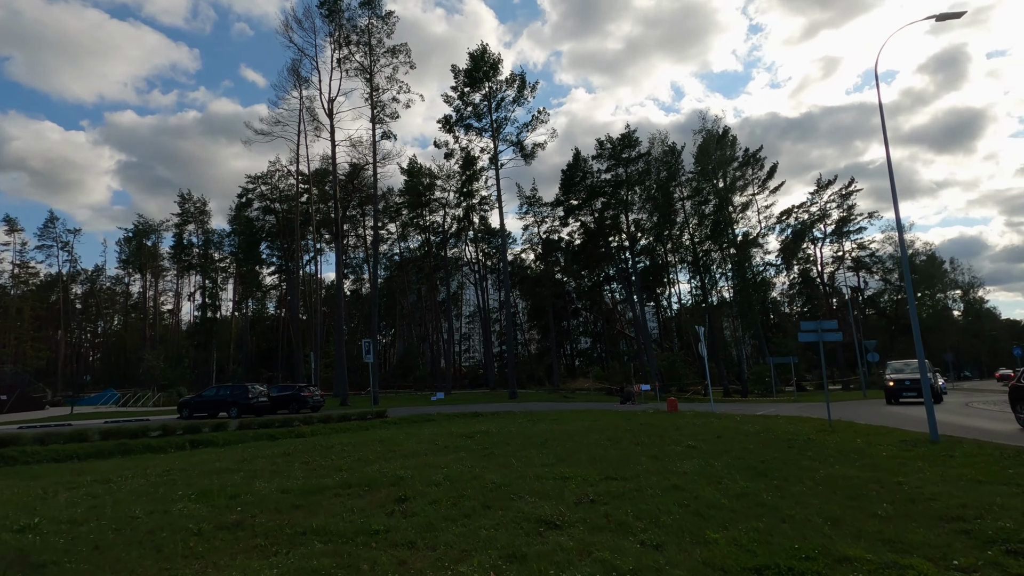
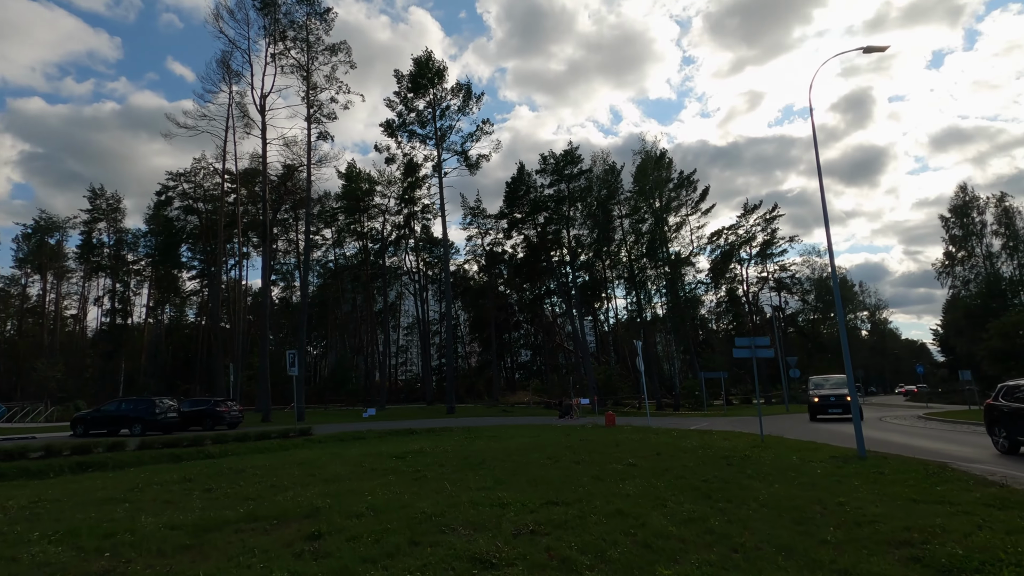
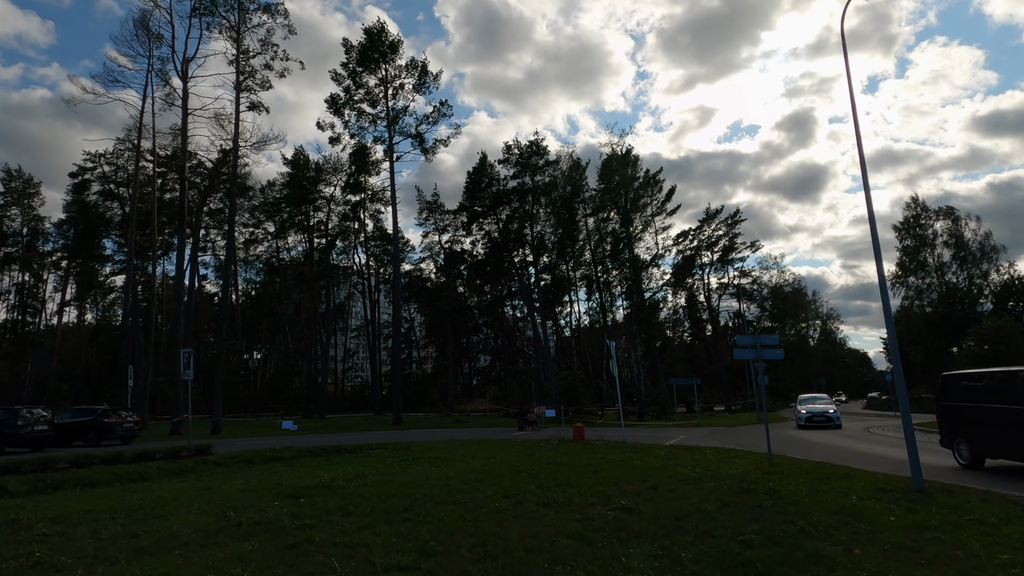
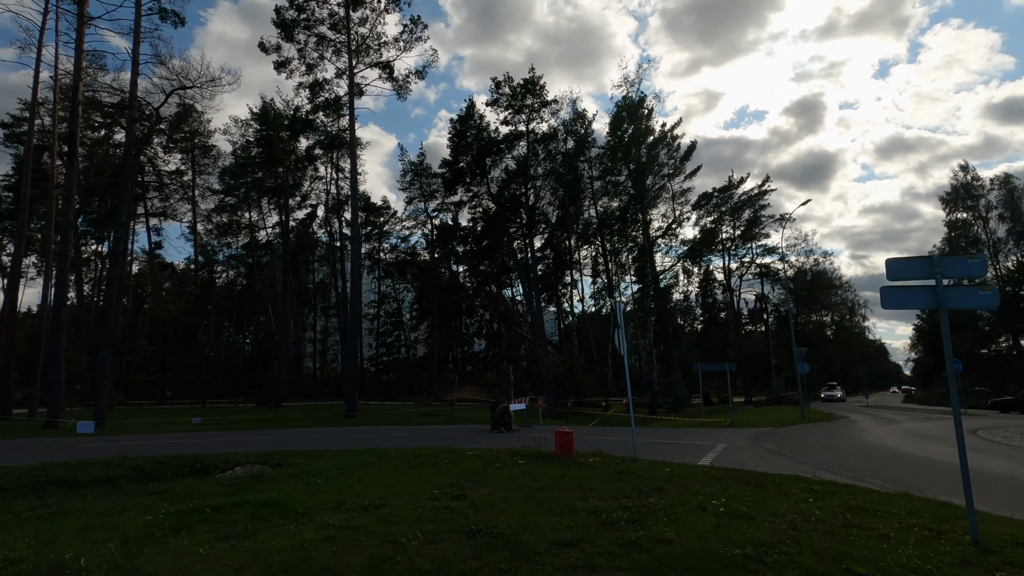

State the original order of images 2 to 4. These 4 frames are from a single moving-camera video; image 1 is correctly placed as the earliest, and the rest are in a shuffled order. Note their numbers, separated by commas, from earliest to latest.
2, 3, 4
